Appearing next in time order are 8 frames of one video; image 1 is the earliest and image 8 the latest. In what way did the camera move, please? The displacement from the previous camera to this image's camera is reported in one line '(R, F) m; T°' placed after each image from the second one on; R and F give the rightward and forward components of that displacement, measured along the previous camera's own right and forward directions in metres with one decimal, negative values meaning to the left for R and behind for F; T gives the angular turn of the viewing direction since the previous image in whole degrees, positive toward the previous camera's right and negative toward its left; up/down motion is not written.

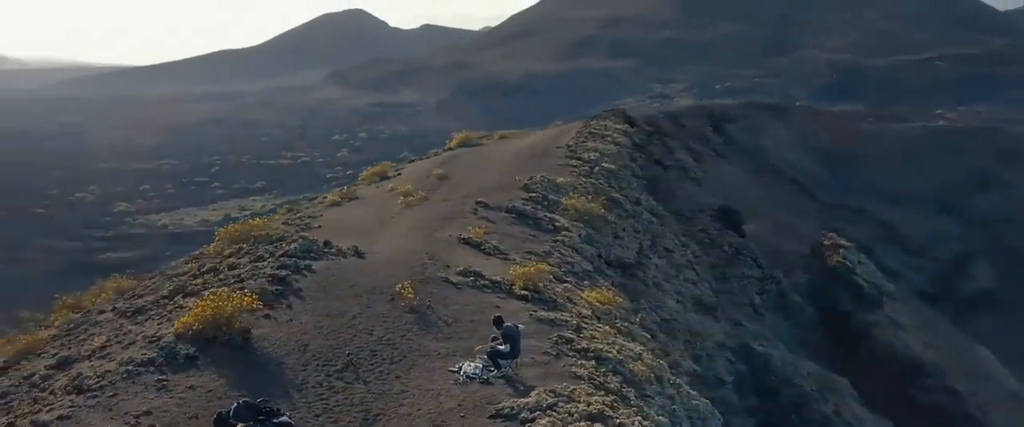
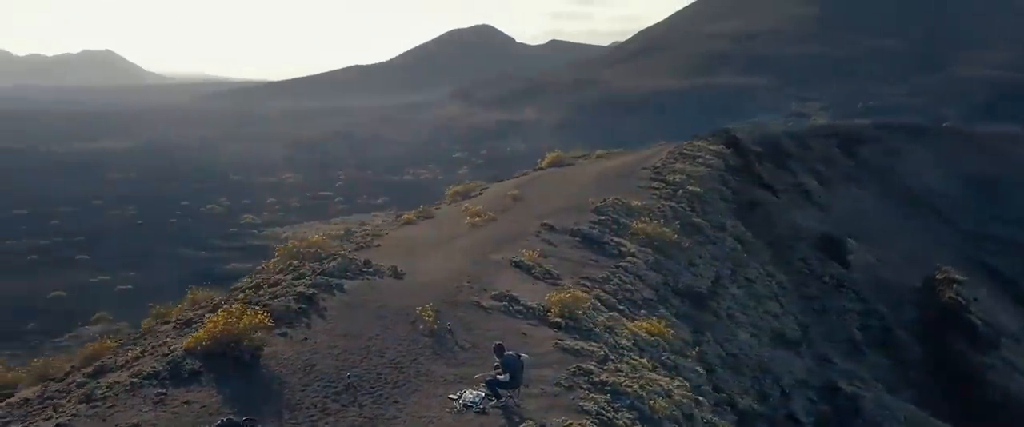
(+1.9, +0.5) m; -9°
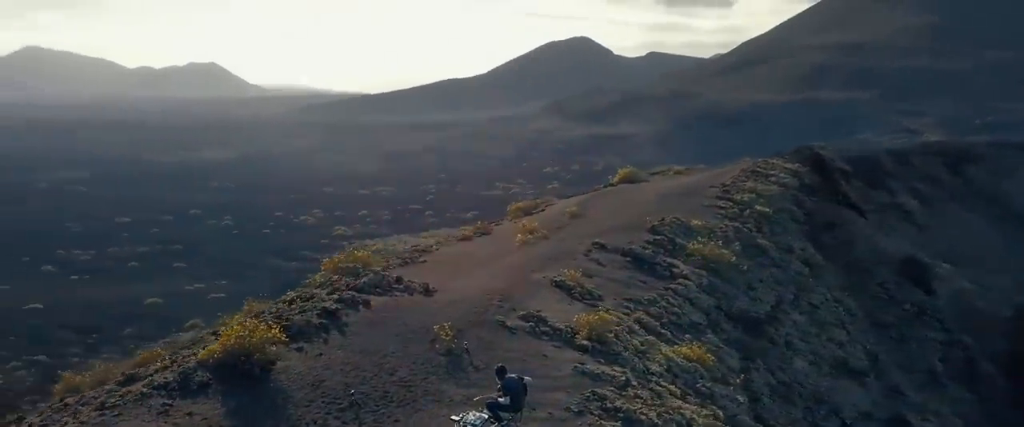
(+1.3, +0.4) m; -7°
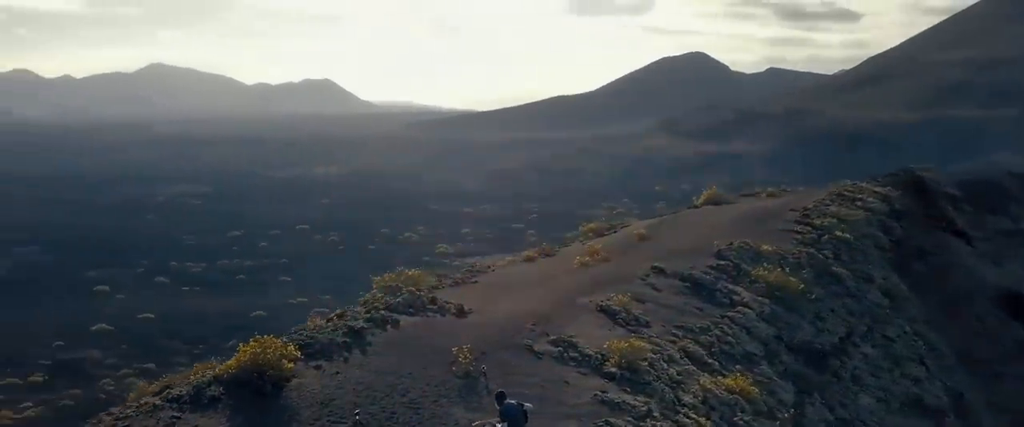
(+1.5, +0.5) m; -8°
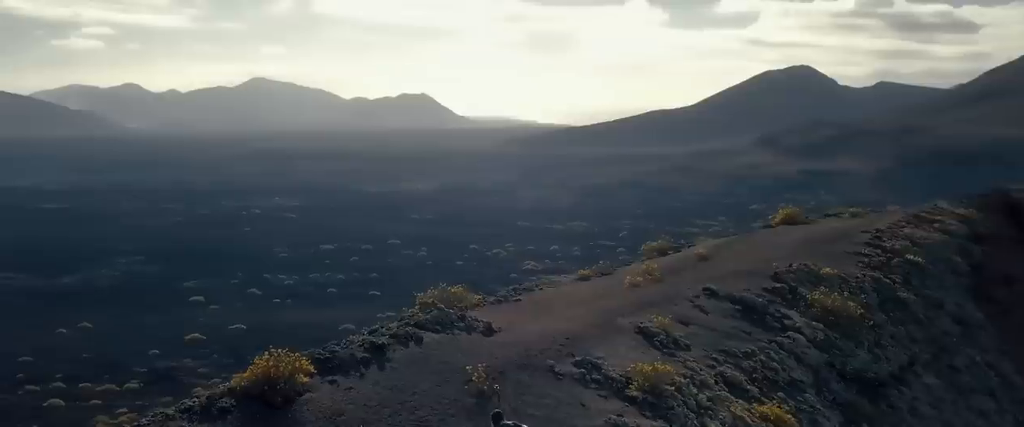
(+1.3, +0.4) m; -7°
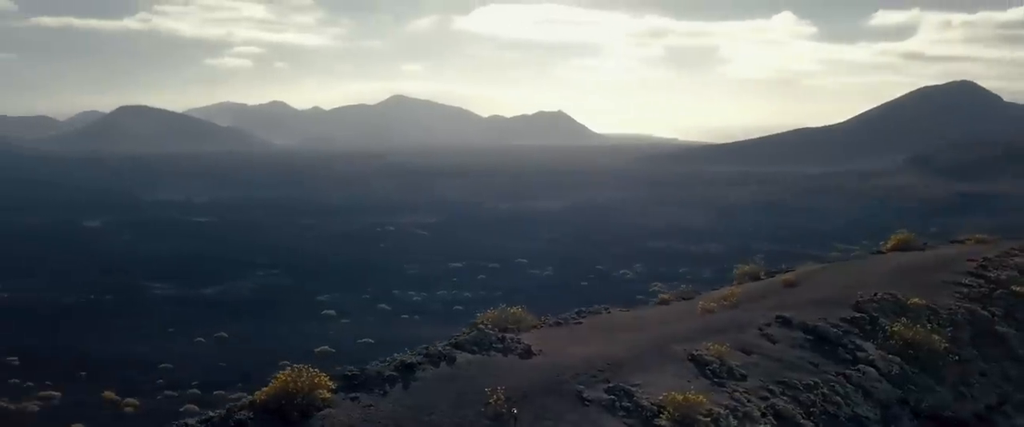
(+1.8, +0.5) m; -10°
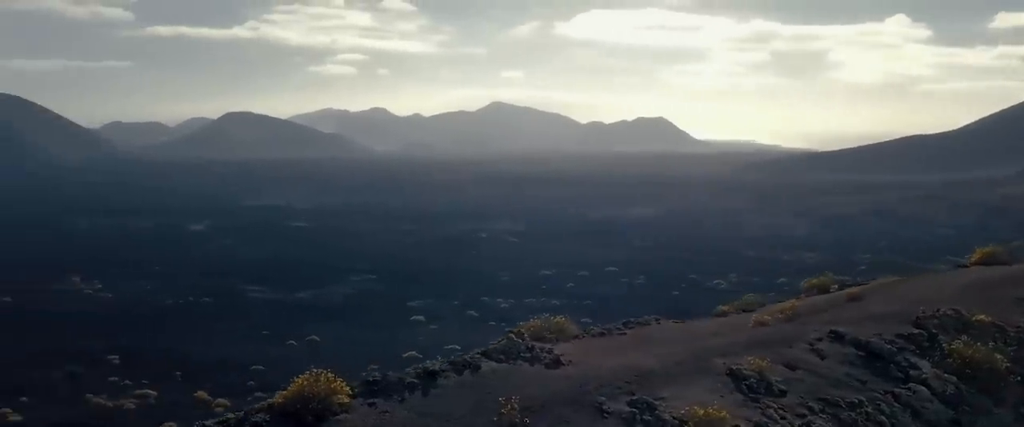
(+1.2, +0.3) m; -7°
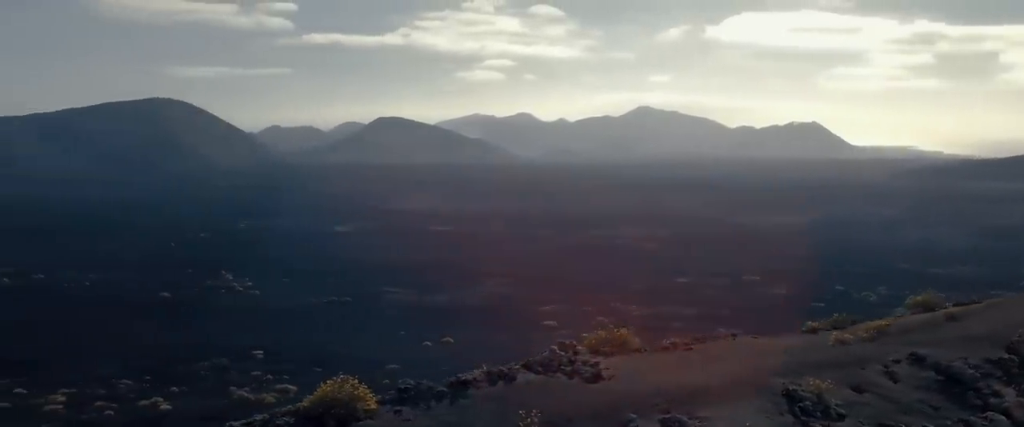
(+1.7, +0.6) m; -10°
